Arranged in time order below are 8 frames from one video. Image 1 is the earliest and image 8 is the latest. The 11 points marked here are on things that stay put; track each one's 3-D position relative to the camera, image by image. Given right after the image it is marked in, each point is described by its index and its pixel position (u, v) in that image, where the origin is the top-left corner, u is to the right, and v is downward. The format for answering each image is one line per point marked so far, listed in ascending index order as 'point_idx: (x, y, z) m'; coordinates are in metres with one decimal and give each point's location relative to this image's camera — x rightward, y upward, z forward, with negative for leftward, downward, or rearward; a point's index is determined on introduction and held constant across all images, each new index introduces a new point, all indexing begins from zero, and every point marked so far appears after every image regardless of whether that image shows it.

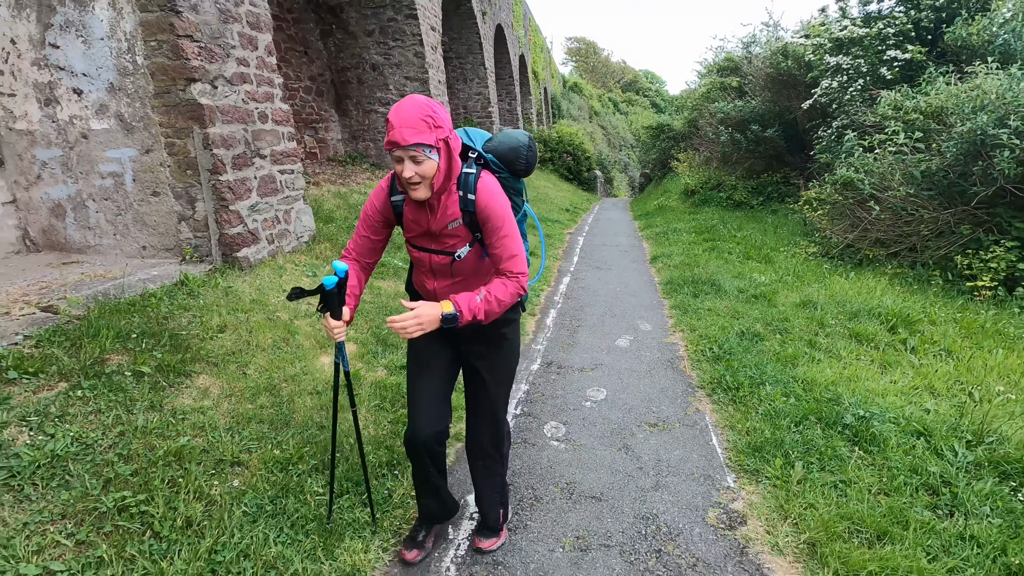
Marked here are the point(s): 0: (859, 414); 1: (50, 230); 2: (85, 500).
0: (+1.8, -0.7, +2.8) m
1: (-3.6, +0.5, +4.3) m
2: (-1.5, -0.8, +1.9) m
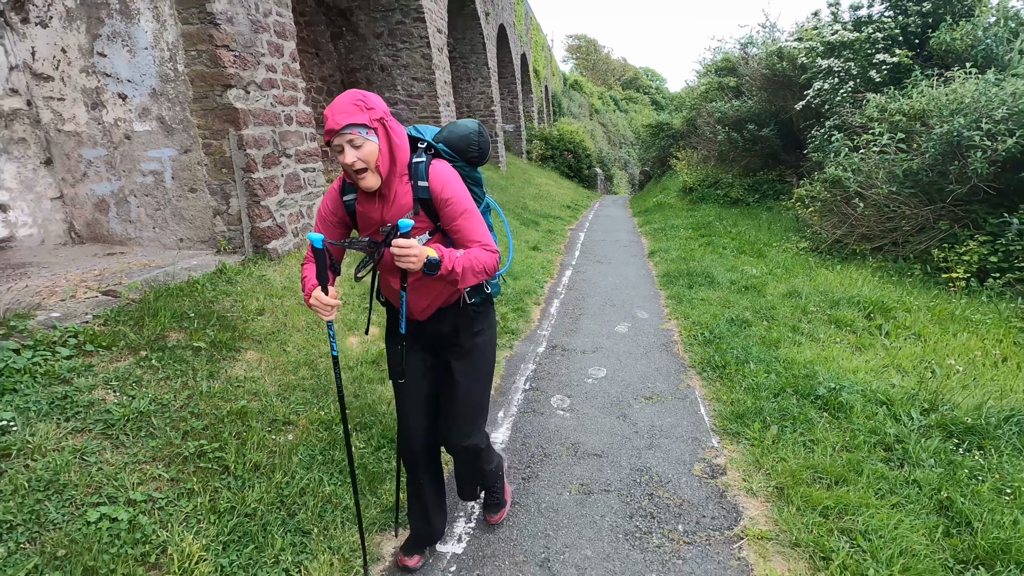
0: (+1.9, -0.6, +3.2) m
1: (-3.6, +0.6, +4.6) m
2: (-1.4, -0.7, +2.3) m
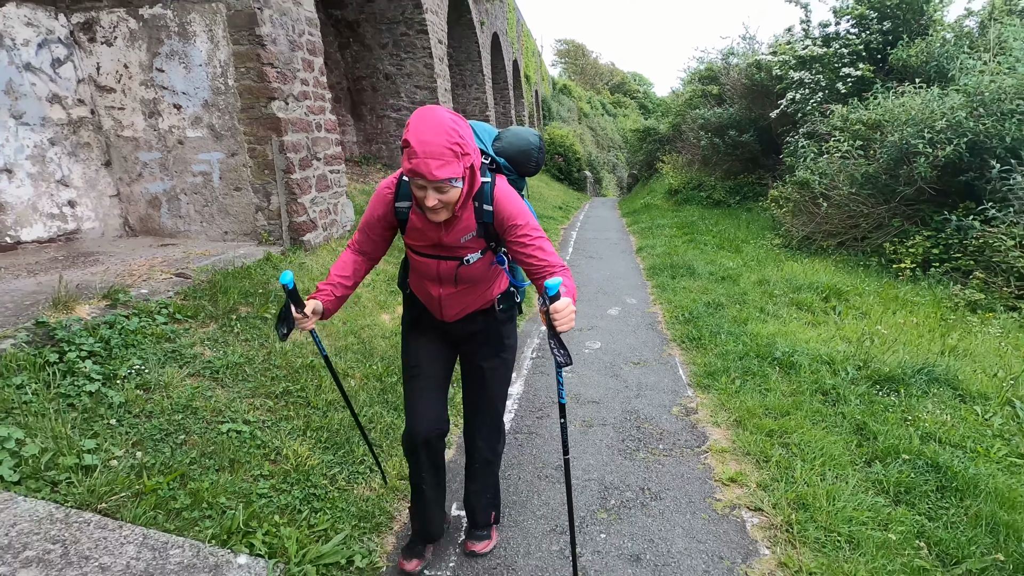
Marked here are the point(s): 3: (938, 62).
0: (+2.0, -0.5, +3.9) m
1: (-3.5, +0.7, +5.2) m
2: (-1.3, -0.5, +2.9) m
3: (+6.2, +3.3, +7.8) m
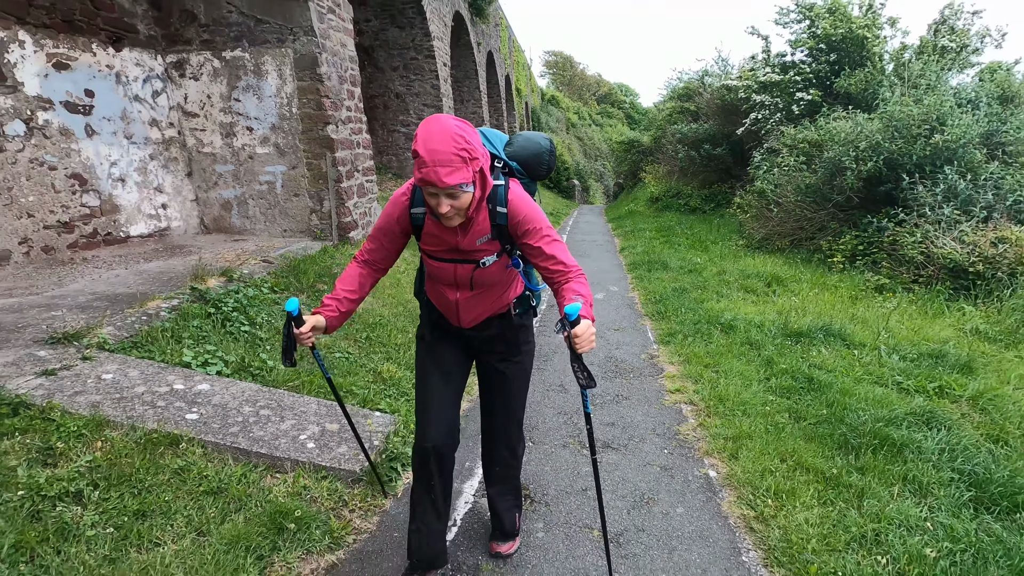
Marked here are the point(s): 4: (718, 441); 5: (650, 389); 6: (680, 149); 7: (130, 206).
0: (+2.1, -0.3, +5.2) m
1: (-3.5, +0.8, +6.4) m
2: (-1.2, -0.4, +4.1) m
3: (+6.2, +3.4, +9.2) m
4: (+1.1, -0.8, +3.0) m
5: (+1.0, -0.7, +3.8) m
6: (+4.5, +3.7, +14.5) m
7: (-4.0, +0.9, +5.7) m
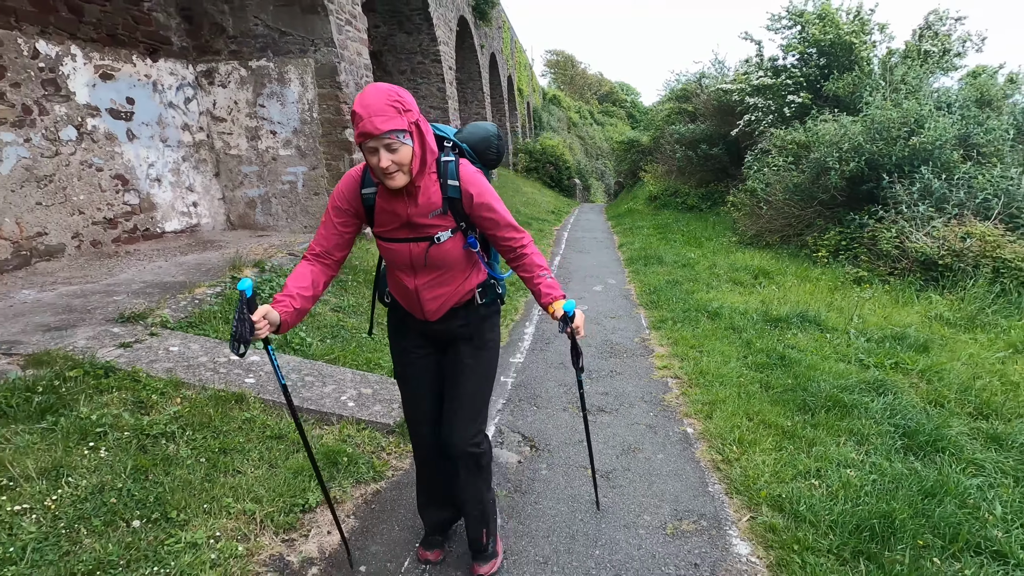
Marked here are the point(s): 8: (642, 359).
0: (+2.1, -0.2, +5.7) m
1: (-3.4, +0.9, +6.9) m
2: (-1.2, -0.3, +4.6) m
3: (+6.2, +3.5, +9.7) m
4: (+1.2, -0.8, +3.4) m
5: (+1.0, -0.6, +4.3) m
6: (+4.6, +3.9, +15.0) m
7: (-4.0, +1.0, +6.2) m
8: (+1.1, -0.6, +4.5) m
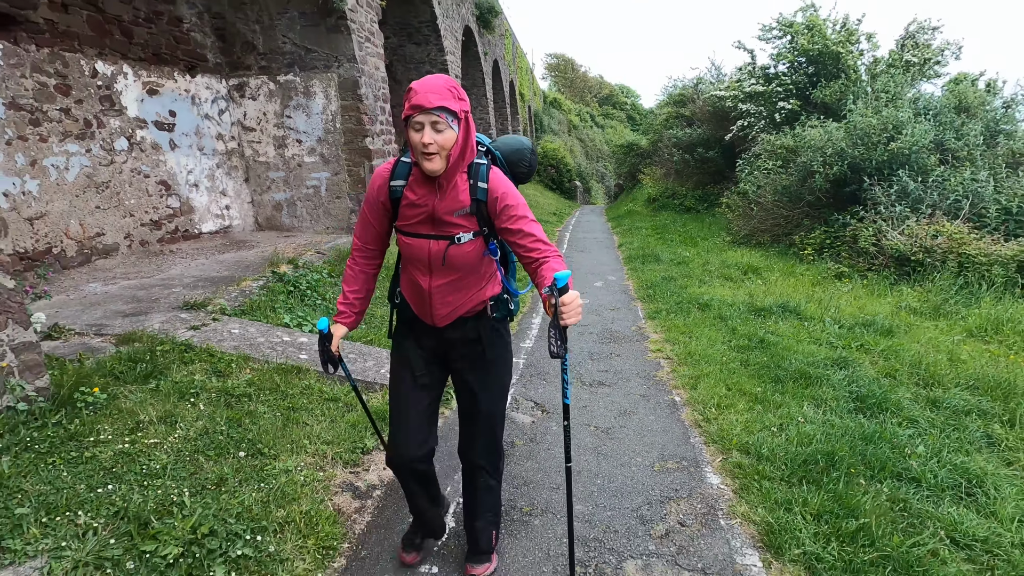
0: (+2.2, -0.1, +6.2) m
1: (-3.3, +1.0, +7.5) m
2: (-1.1, -0.2, +5.2) m
3: (+6.3, +3.6, +10.2) m
4: (+1.3, -0.7, +4.0) m
5: (+1.1, -0.6, +4.9) m
6: (+4.7, +3.9, +15.5) m
7: (-3.9, +1.0, +6.8) m
8: (+1.2, -0.5, +5.1) m
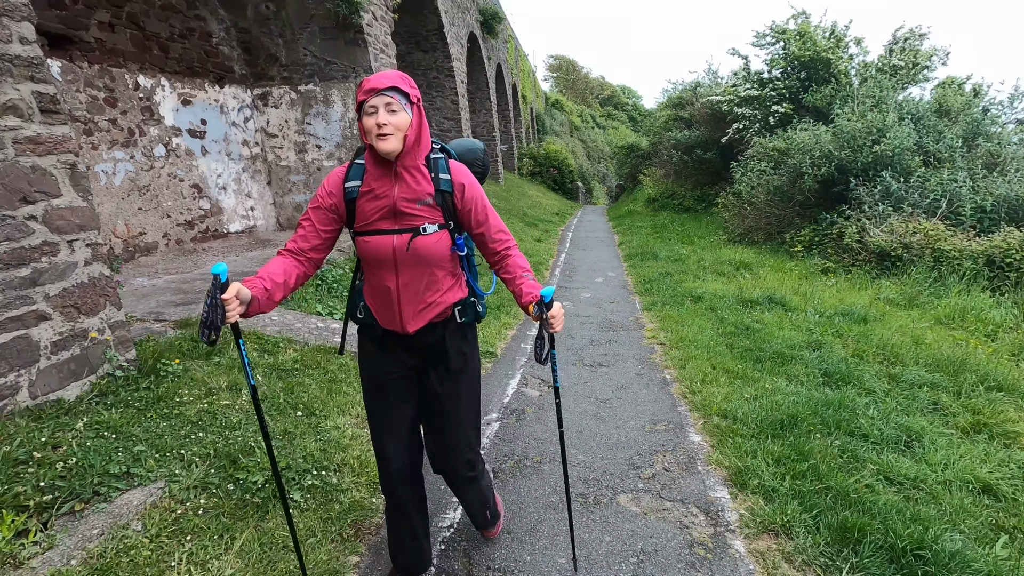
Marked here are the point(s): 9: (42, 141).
0: (+2.3, 0.0, +6.7) m
1: (-3.2, +1.0, +8.0) m
2: (-1.0, -0.1, +5.7) m
3: (+6.4, +3.6, +10.7) m
4: (+1.4, -0.6, +4.5) m
5: (+1.2, -0.5, +5.4) m
6: (+4.8, +4.0, +16.0) m
7: (-3.8, +1.1, +7.3) m
8: (+1.3, -0.4, +5.5) m
9: (-2.3, +0.7, +2.6) m
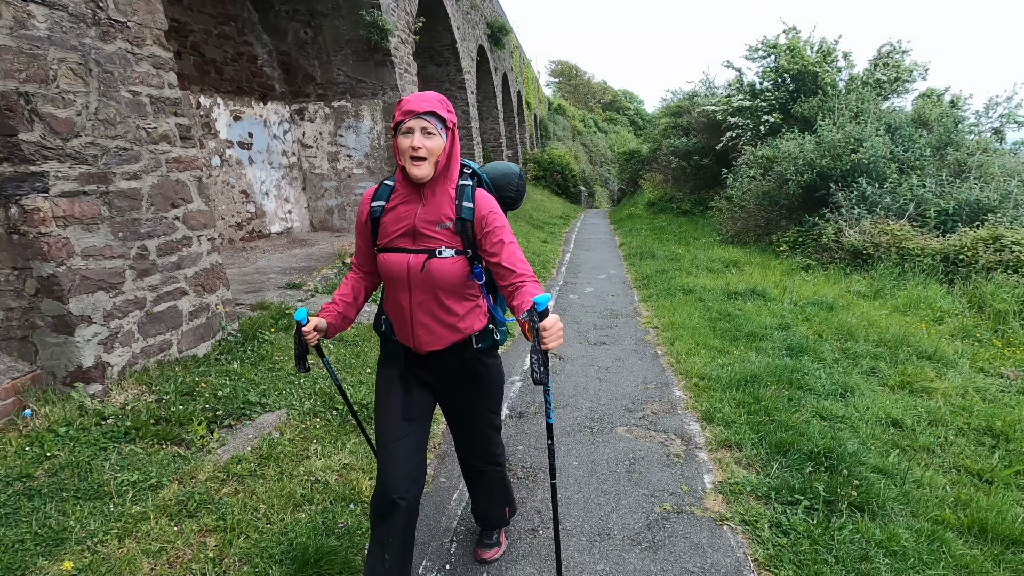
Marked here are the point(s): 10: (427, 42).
0: (+2.5, 0.0, +7.5) m
1: (-3.1, +1.1, +8.8) m
2: (-0.8, 0.0, +6.5) m
3: (+6.6, +3.7, +11.6) m
4: (+1.5, -0.5, +5.3) m
5: (+1.4, -0.4, +6.2) m
6: (+5.0, +4.0, +16.9) m
7: (-3.6, +1.1, +8.1) m
8: (+1.4, -0.4, +6.4) m
9: (-2.1, +0.8, +3.5) m
10: (-2.0, +5.8, +12.6) m
